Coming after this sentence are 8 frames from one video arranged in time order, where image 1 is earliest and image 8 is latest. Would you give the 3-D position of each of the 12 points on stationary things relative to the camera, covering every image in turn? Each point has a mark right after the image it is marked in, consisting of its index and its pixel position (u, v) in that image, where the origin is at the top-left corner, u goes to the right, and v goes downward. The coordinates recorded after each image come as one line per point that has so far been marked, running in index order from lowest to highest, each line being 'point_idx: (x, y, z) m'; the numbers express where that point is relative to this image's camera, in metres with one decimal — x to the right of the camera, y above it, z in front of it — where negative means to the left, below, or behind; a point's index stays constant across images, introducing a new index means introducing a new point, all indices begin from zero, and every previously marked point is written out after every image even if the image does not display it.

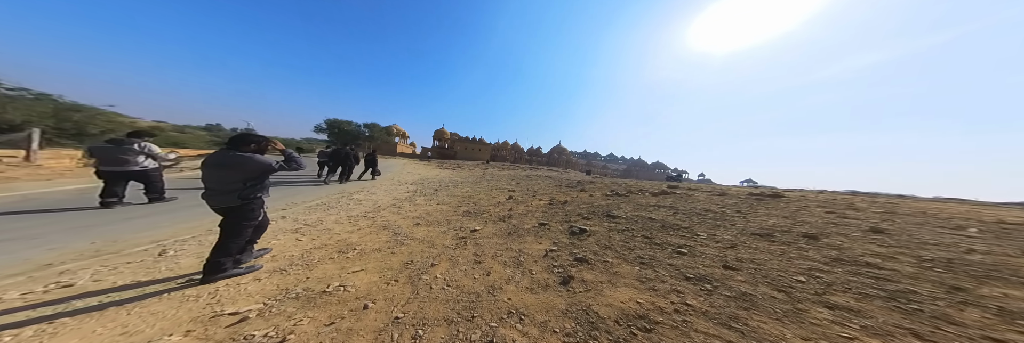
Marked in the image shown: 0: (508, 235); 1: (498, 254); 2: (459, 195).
0: (-0.1, -1.4, +3.8) m
1: (-0.3, -1.4, +3.1) m
2: (-2.7, -1.2, +8.4) m
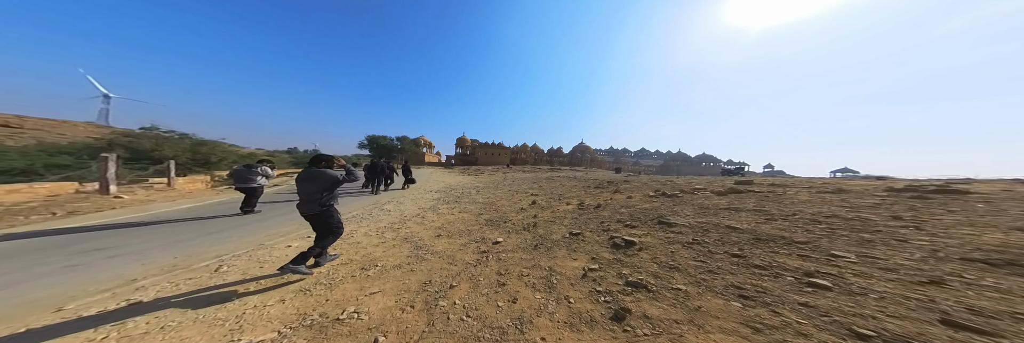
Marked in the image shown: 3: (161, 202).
0: (+0.4, -1.4, +3.3) m
1: (+0.2, -1.5, +2.6) m
2: (-1.4, -1.5, +8.2) m
3: (-11.7, -1.0, +5.9) m
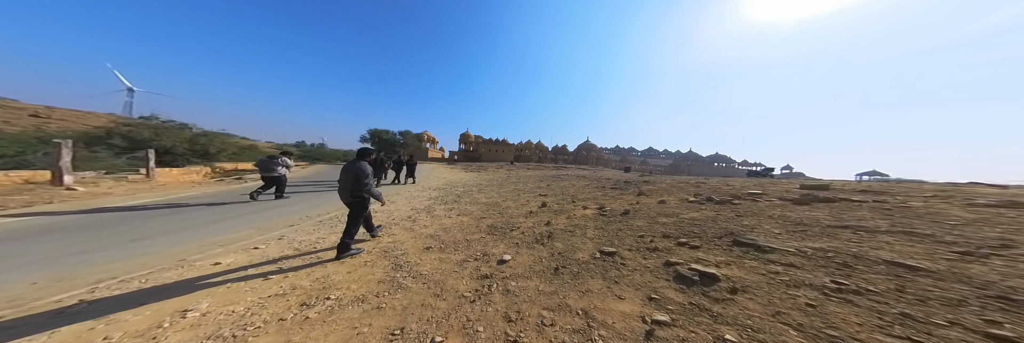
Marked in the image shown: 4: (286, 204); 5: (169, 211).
0: (+0.6, -1.4, +2.4) m
1: (+0.3, -1.4, +1.7) m
2: (-1.2, -1.4, +7.4) m
3: (-11.5, -0.7, +5.2) m
4: (-7.6, -1.1, +5.8) m
5: (-9.0, -1.0, +4.7) m
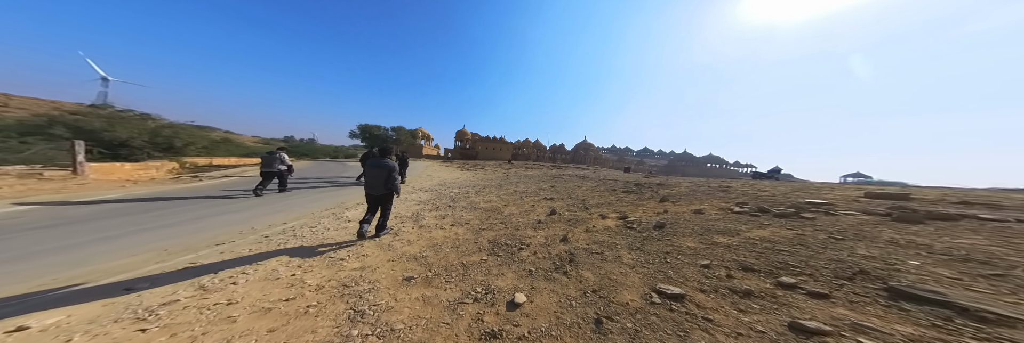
0: (+0.8, -1.4, +1.6) m
1: (+0.5, -1.5, +0.9) m
2: (-1.1, -1.3, +6.5) m
3: (-11.3, -0.6, +4.0) m
4: (-7.5, -1.0, +4.7) m
5: (-8.9, -0.9, +3.6) m
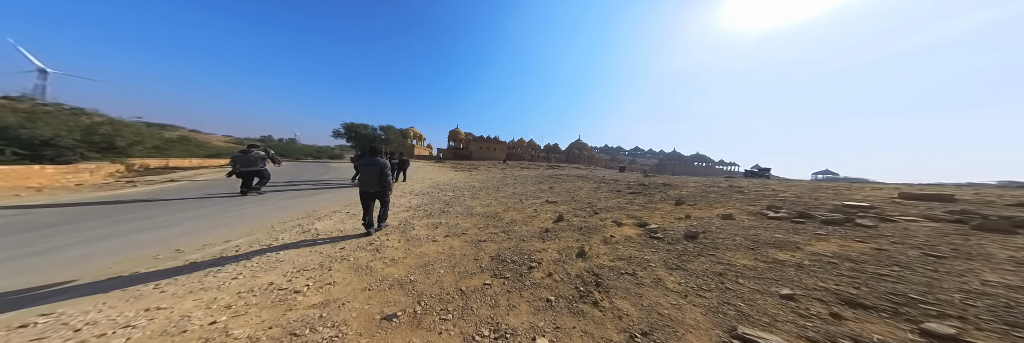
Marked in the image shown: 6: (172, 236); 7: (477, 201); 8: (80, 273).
0: (+1.0, -1.5, +1.0) m
1: (+0.8, -1.5, +0.3) m
2: (-1.1, -1.4, +5.8) m
3: (-11.2, -0.7, +2.9) m
4: (-7.4, -1.1, +3.7) m
5: (-8.7, -1.1, +2.6) m
6: (-6.5, -1.2, +3.4) m
7: (-1.5, -1.2, +7.4) m
8: (-5.3, -1.2, +2.2) m
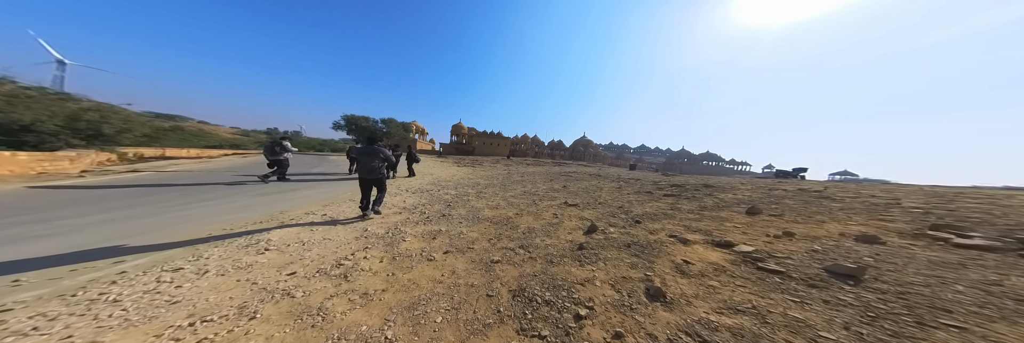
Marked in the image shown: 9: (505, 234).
0: (+1.4, -1.4, -0.1) m
1: (+1.2, -1.5, -0.8) m
2: (-0.7, -1.2, +4.7) m
3: (-10.8, -0.4, +1.9) m
4: (-7.0, -0.9, +2.7) m
5: (-8.3, -0.8, +1.6) m
6: (-6.1, -1.0, +2.4) m
7: (-1.0, -1.0, +6.3) m
8: (-4.9, -1.1, +1.2) m
9: (-0.2, -1.3, +4.0) m
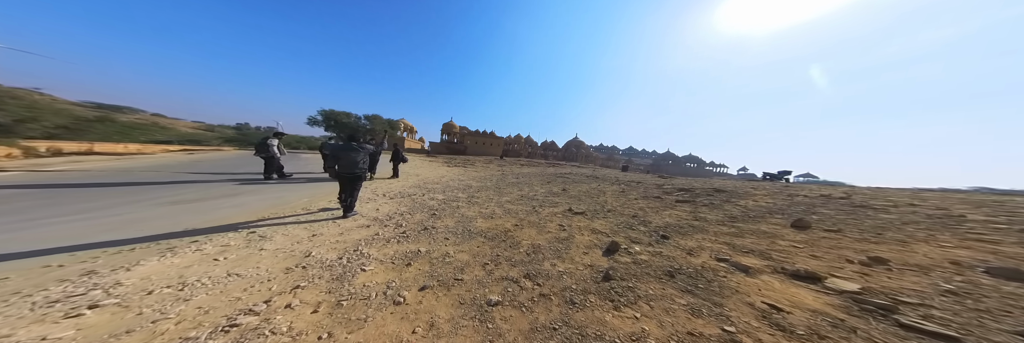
0: (+1.6, -1.5, -0.9) m
1: (+1.5, -1.5, -1.6) m
2: (-0.7, -1.3, +3.8) m
3: (-10.6, -0.3, +0.5) m
4: (-6.9, -0.9, +1.5) m
5: (-8.2, -0.8, +0.2) m
6: (-5.9, -1.0, +1.1) m
7: (-1.1, -1.1, +5.4) m
8: (-4.7, -1.0, 0.0) m
9: (-0.1, -1.4, +3.1) m
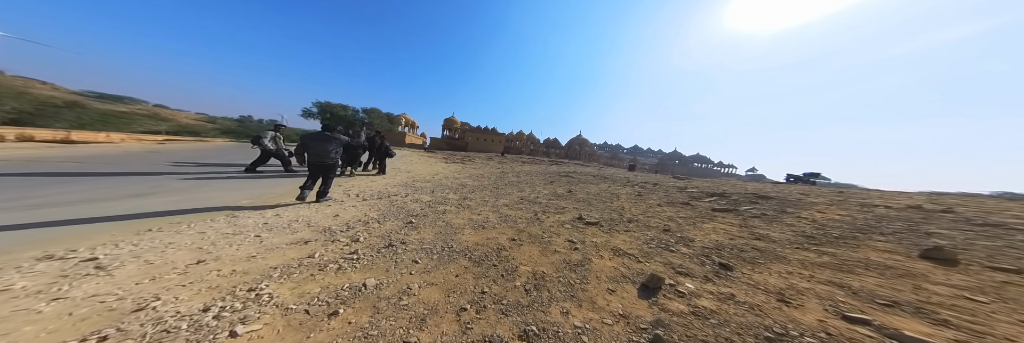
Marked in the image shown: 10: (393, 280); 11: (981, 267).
0: (+1.5, -1.5, -1.9) m
1: (+1.3, -1.6, -2.7) m
2: (-0.7, -1.2, +2.8) m
3: (-10.7, -0.2, -0.4) m
4: (-7.0, -0.7, +0.5) m
5: (-8.2, -0.6, -0.7) m
6: (-6.0, -0.9, +0.2) m
7: (-1.1, -1.0, +4.4) m
8: (-4.8, -1.0, -0.9) m
9: (-0.2, -1.3, +2.1) m
10: (-1.3, -1.3, +2.1) m
11: (+5.2, -1.0, +2.0) m
